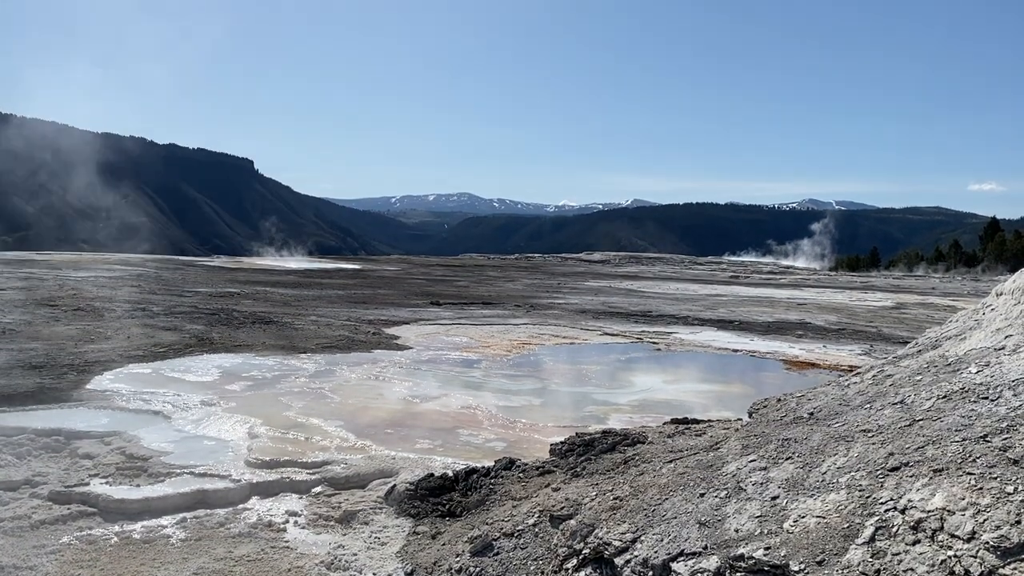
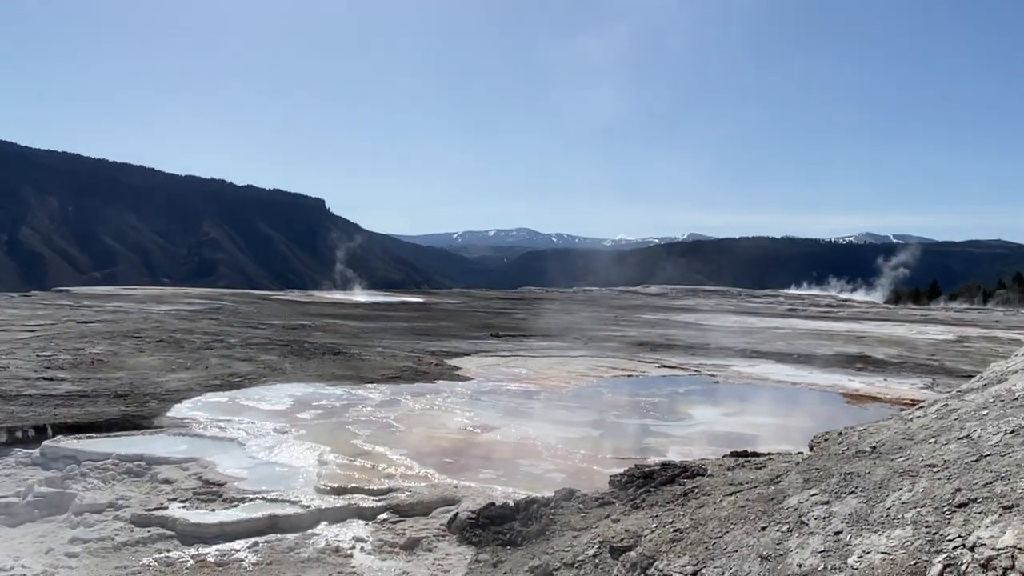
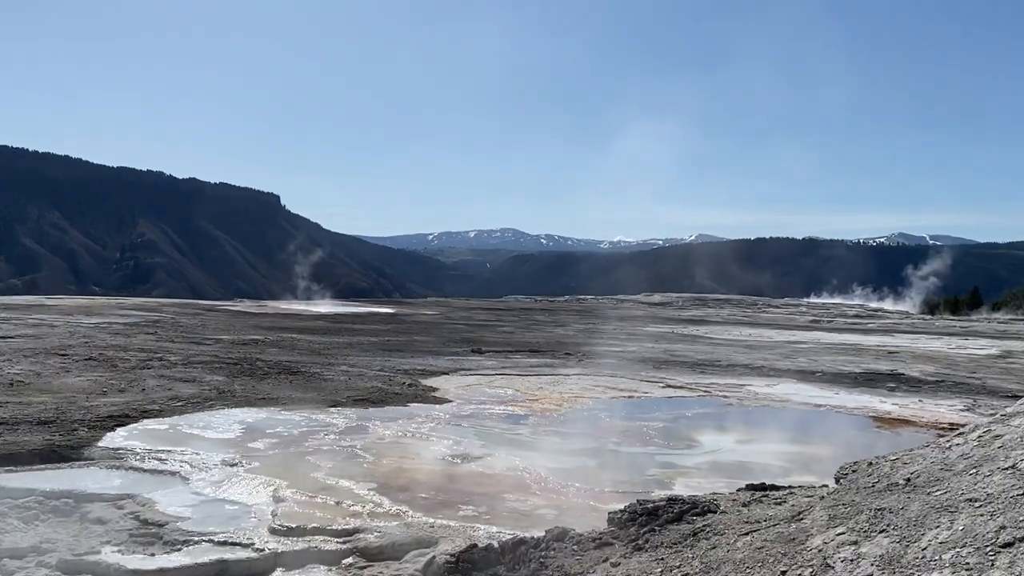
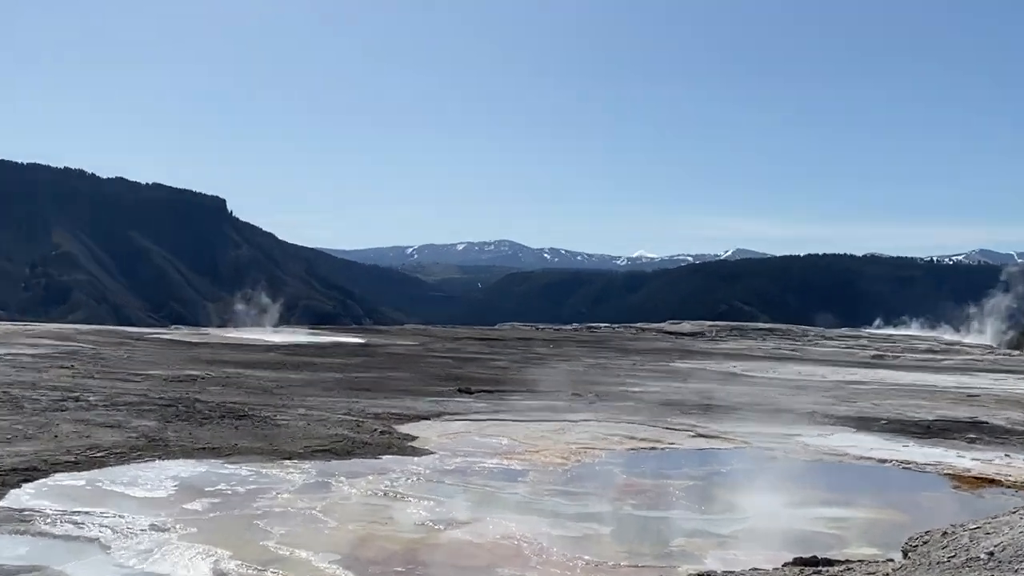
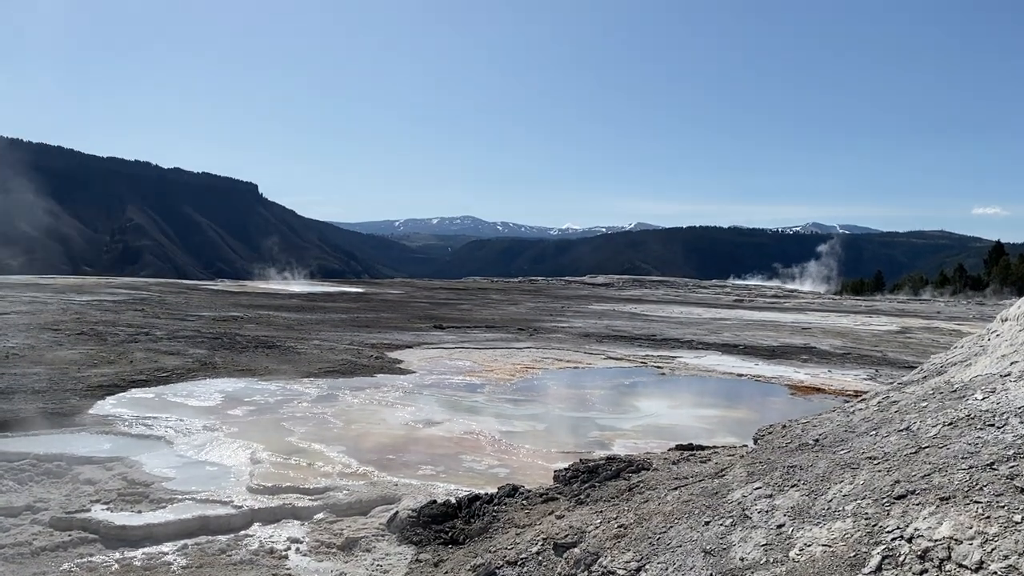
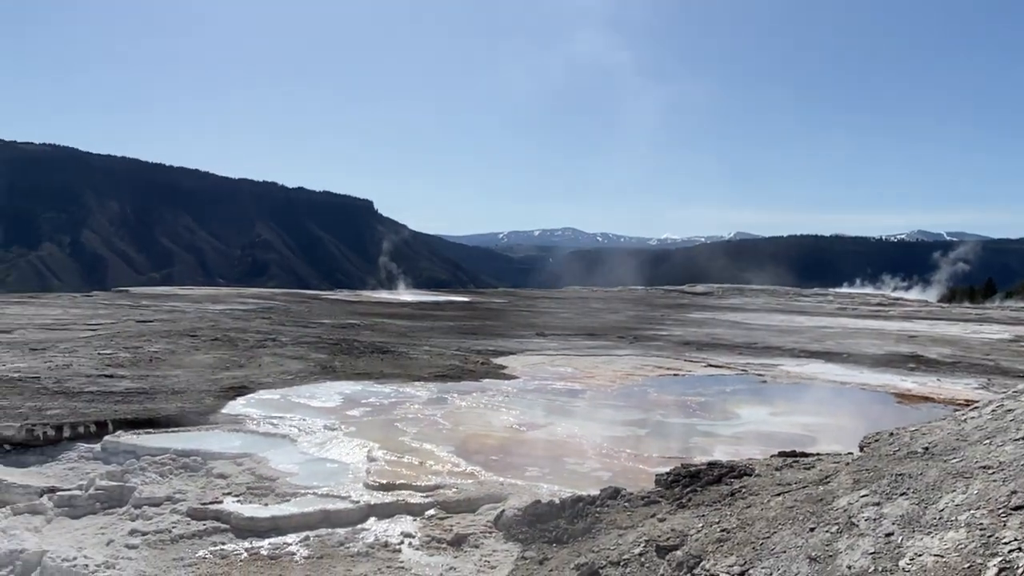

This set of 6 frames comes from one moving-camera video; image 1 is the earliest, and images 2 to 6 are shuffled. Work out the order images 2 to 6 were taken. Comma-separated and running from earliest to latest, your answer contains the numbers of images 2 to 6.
5, 4, 3, 2, 6
